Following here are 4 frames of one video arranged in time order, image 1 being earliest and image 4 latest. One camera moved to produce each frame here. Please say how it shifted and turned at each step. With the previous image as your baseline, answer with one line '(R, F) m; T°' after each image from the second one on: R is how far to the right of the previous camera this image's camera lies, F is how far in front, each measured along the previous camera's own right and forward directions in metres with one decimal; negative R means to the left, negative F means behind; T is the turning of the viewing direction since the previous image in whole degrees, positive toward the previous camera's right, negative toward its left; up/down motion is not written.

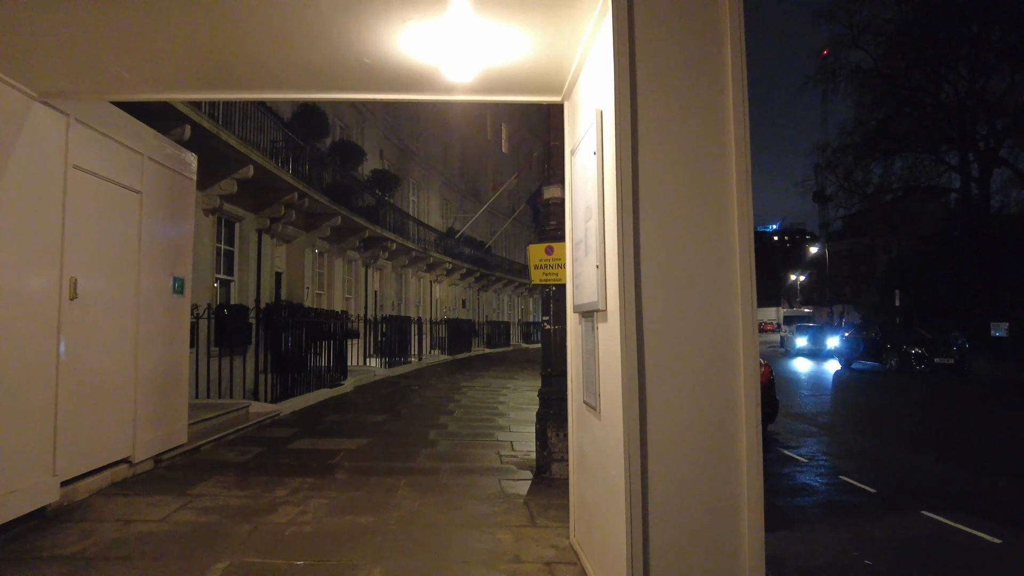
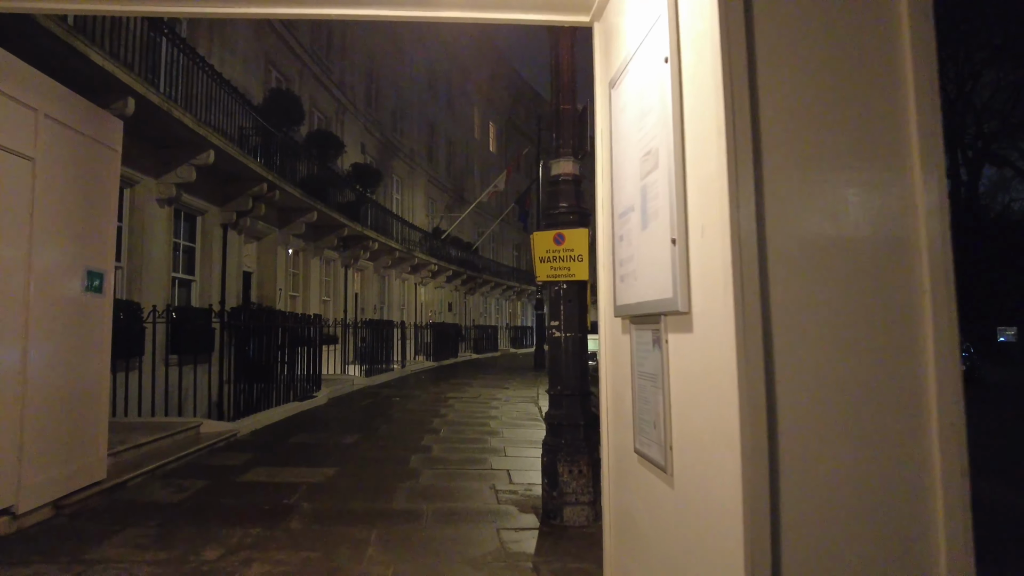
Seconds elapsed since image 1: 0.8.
(-0.1, +1.2) m; +1°
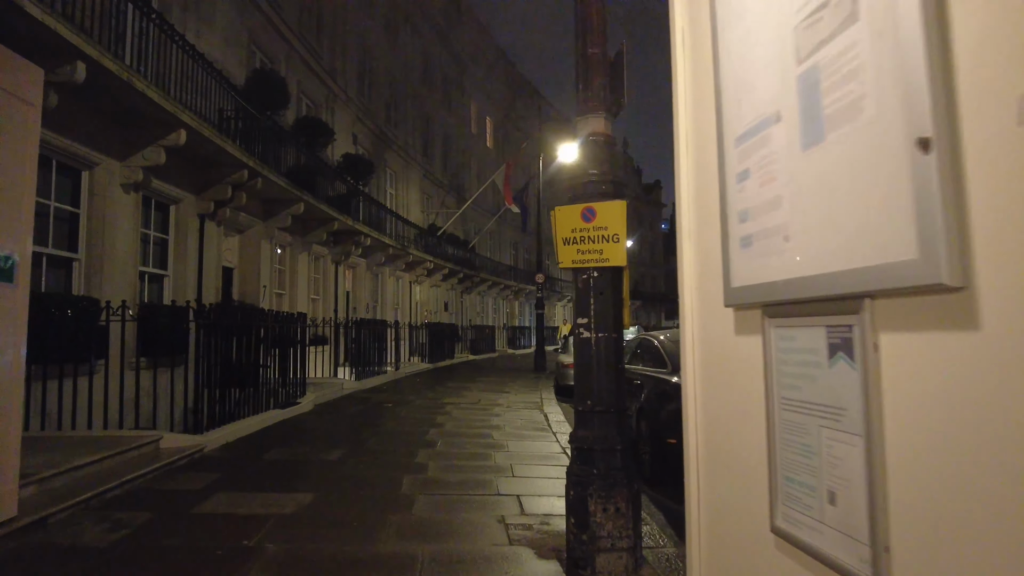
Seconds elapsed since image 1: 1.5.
(-0.1, +1.0) m; 0°
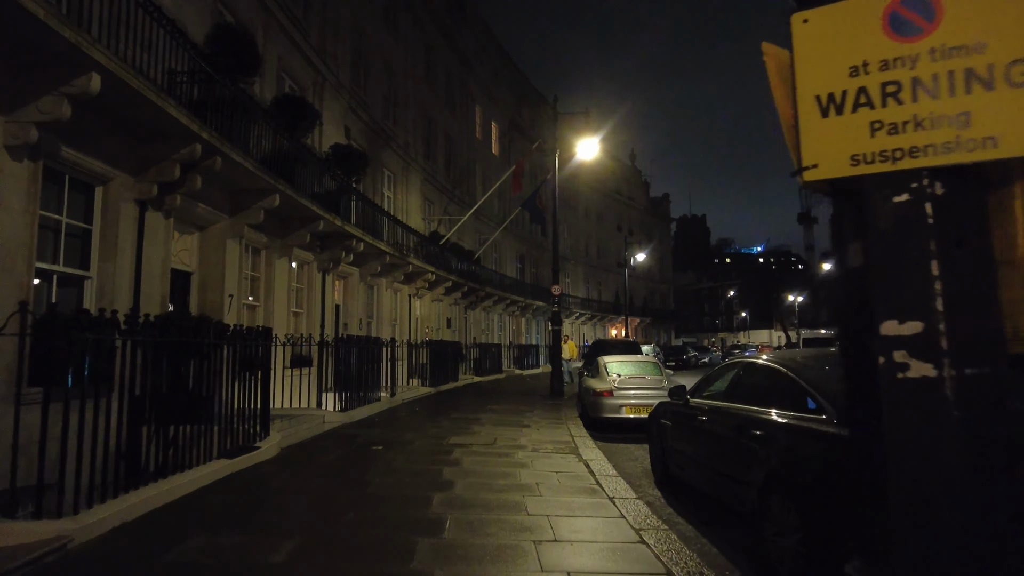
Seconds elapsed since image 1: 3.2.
(-0.4, +2.6) m; 0°
